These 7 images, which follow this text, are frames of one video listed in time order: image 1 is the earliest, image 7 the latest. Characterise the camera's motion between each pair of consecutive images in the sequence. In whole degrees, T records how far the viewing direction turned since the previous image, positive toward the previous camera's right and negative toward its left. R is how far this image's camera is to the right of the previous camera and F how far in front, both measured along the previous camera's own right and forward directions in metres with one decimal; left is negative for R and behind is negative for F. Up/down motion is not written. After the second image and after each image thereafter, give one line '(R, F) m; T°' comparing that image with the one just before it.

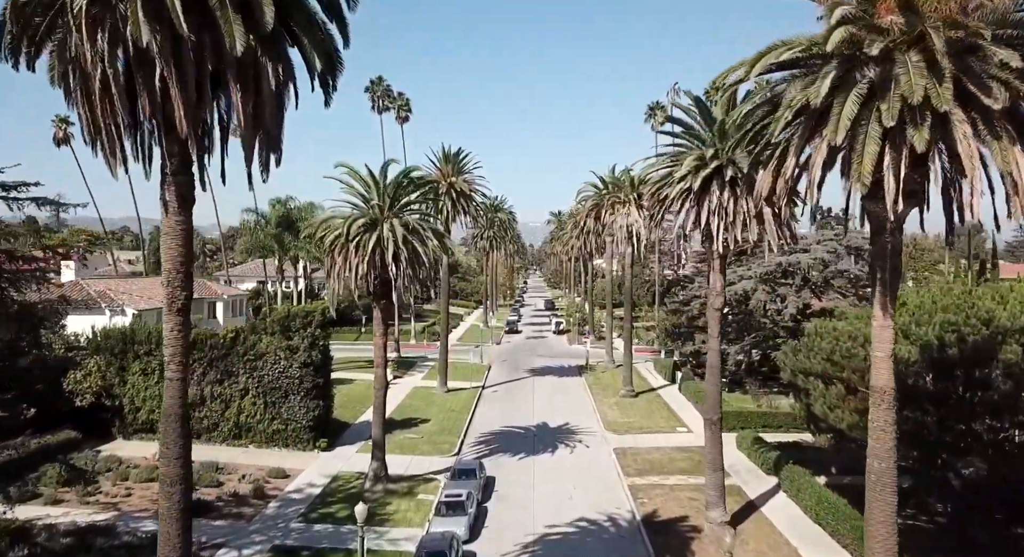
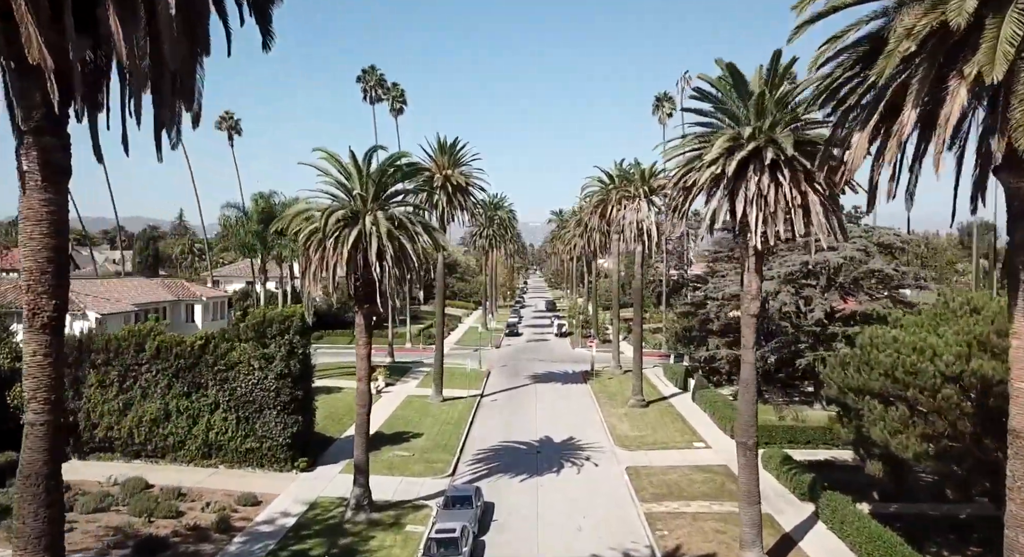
(0.0, +2.8) m; 0°
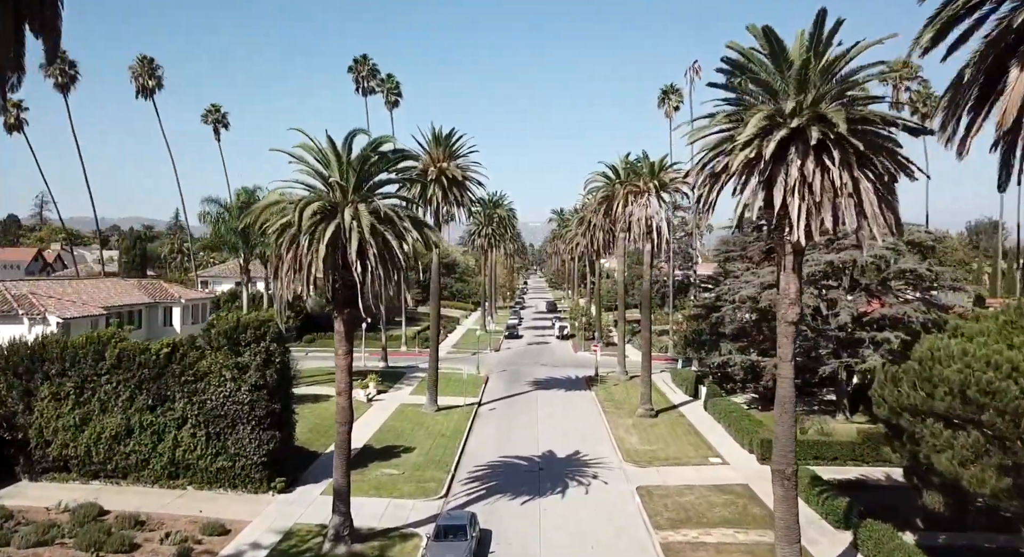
(0.0, +2.4) m; 0°
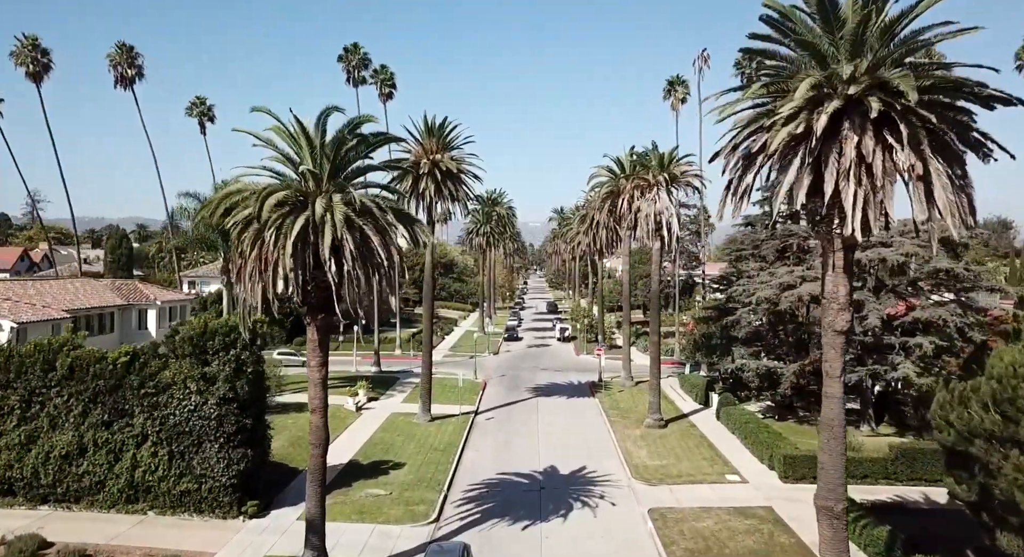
(+0.1, +2.3) m; 0°
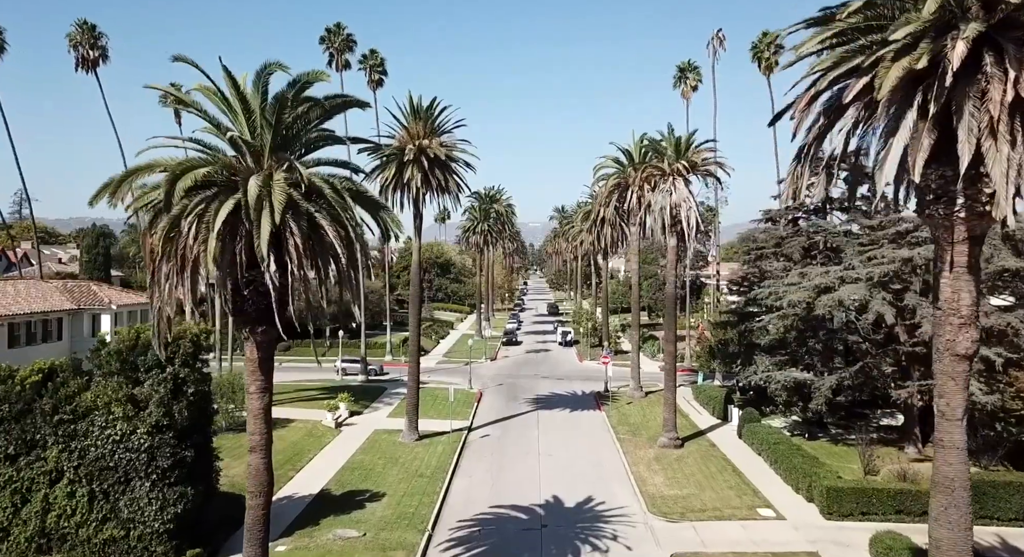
(+0.1, +3.5) m; 0°
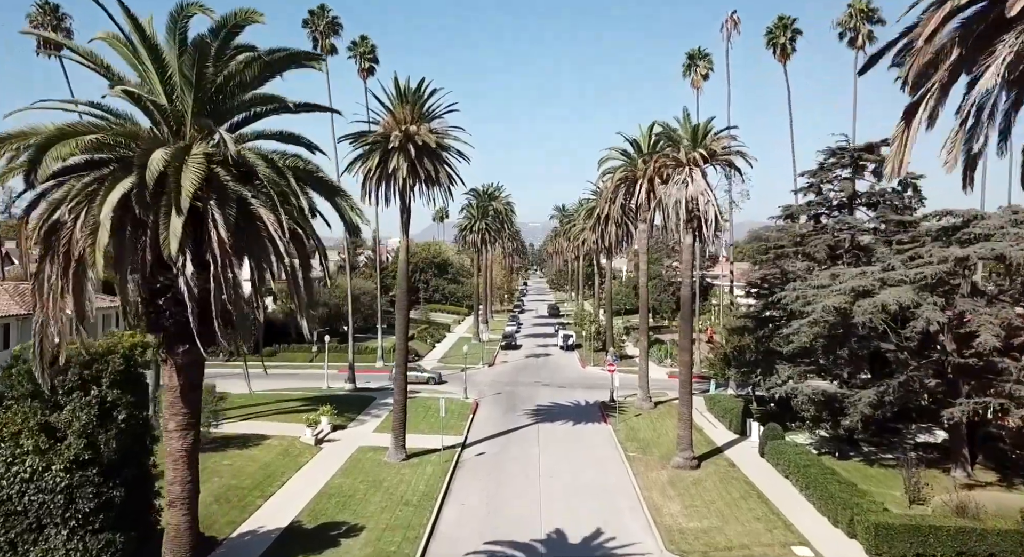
(+0.1, +2.8) m; 0°
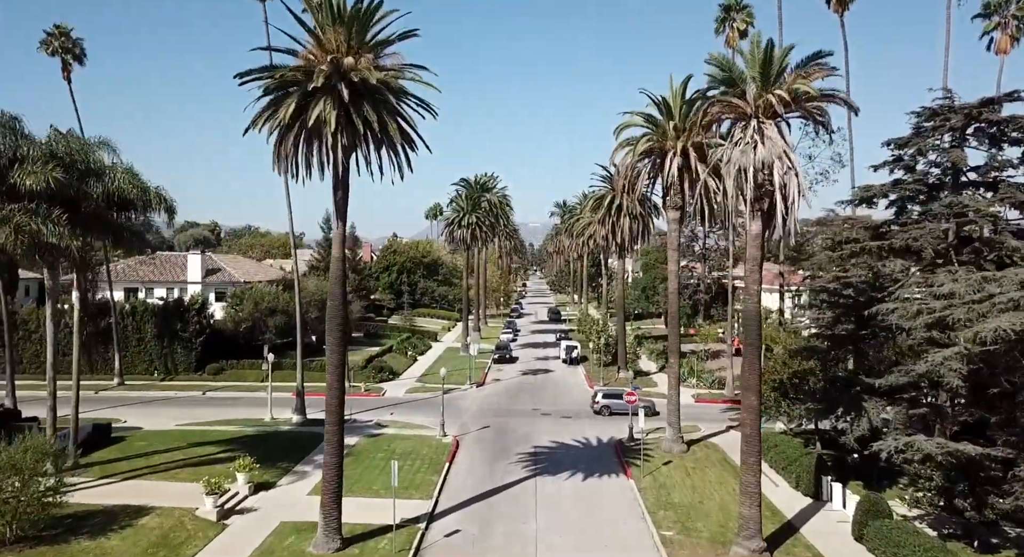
(+0.4, +8.2) m; 0°
